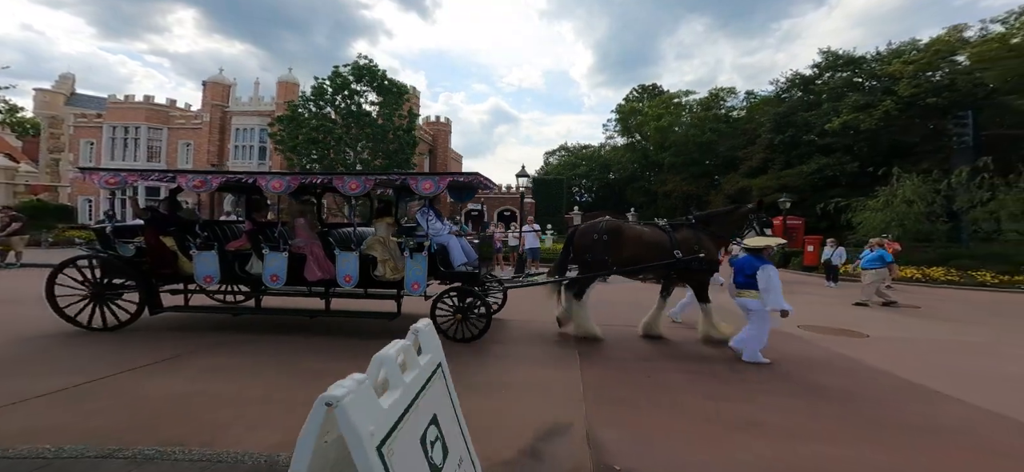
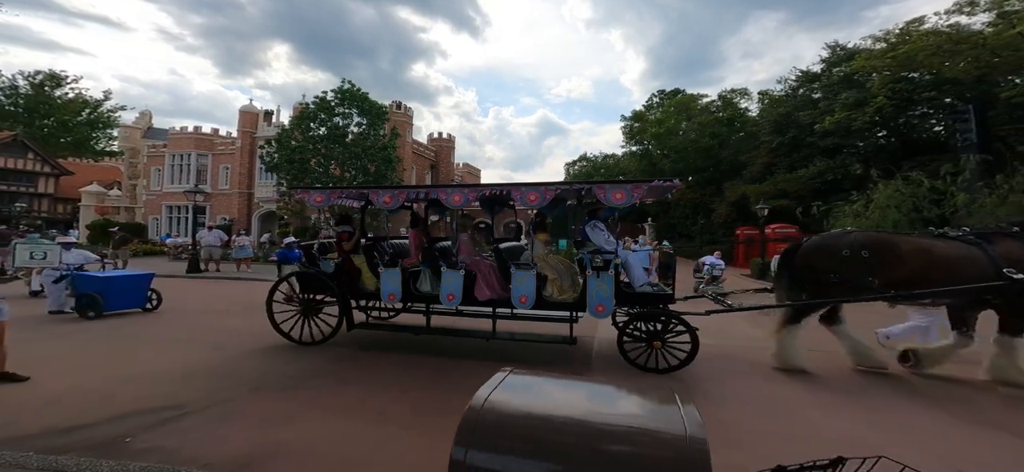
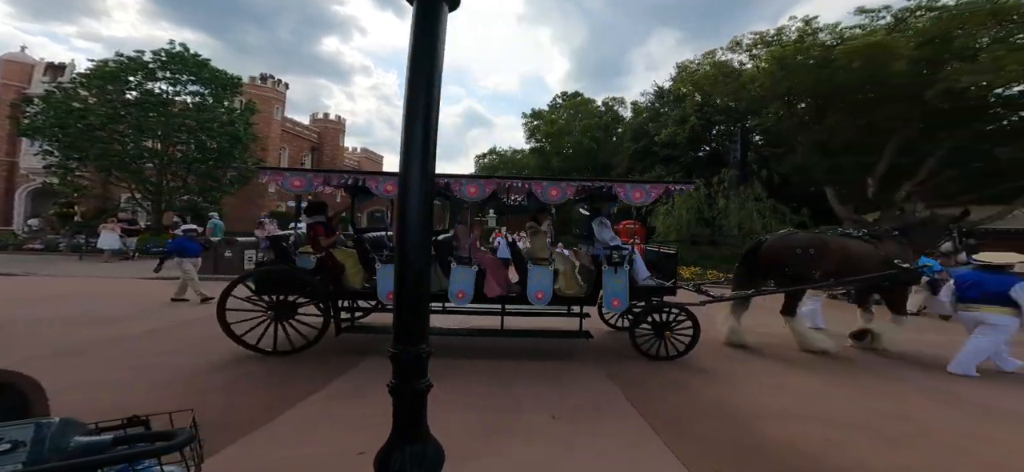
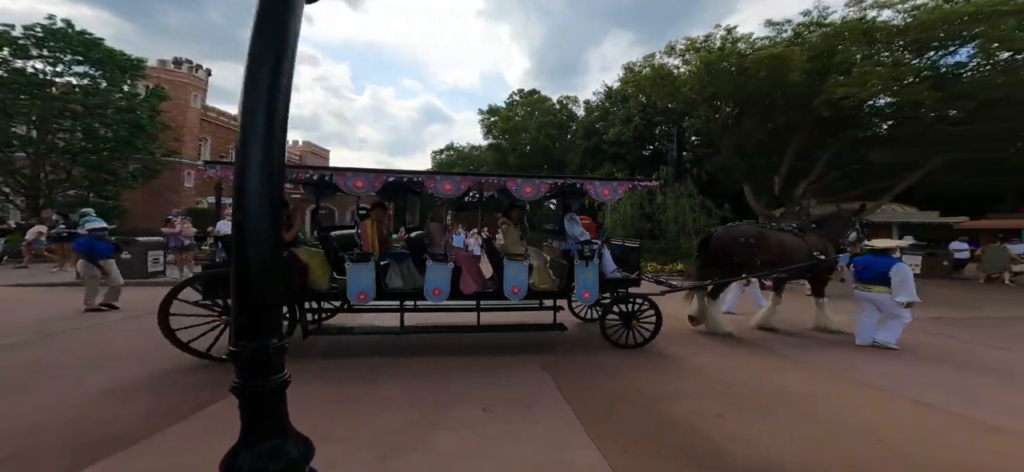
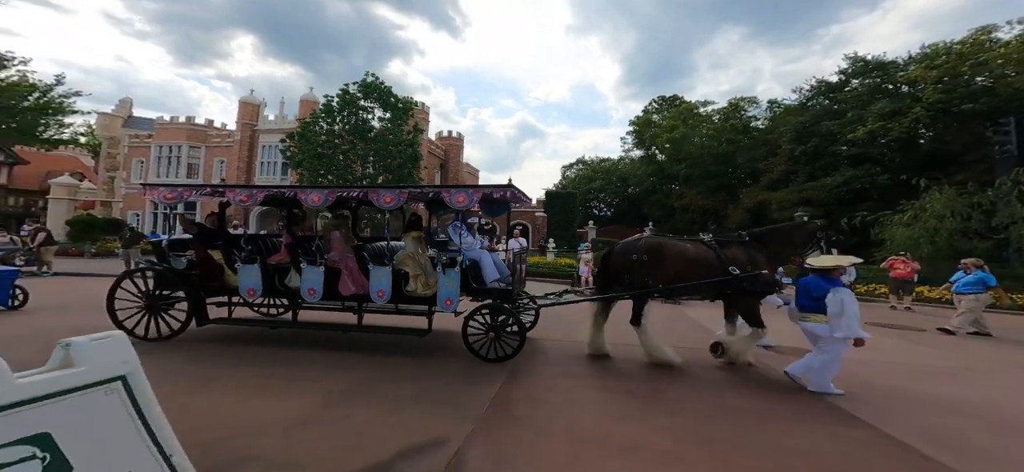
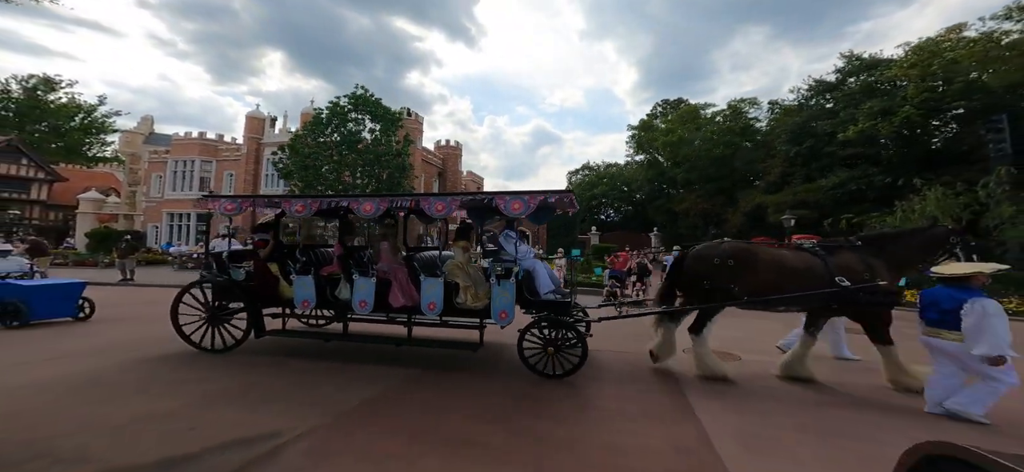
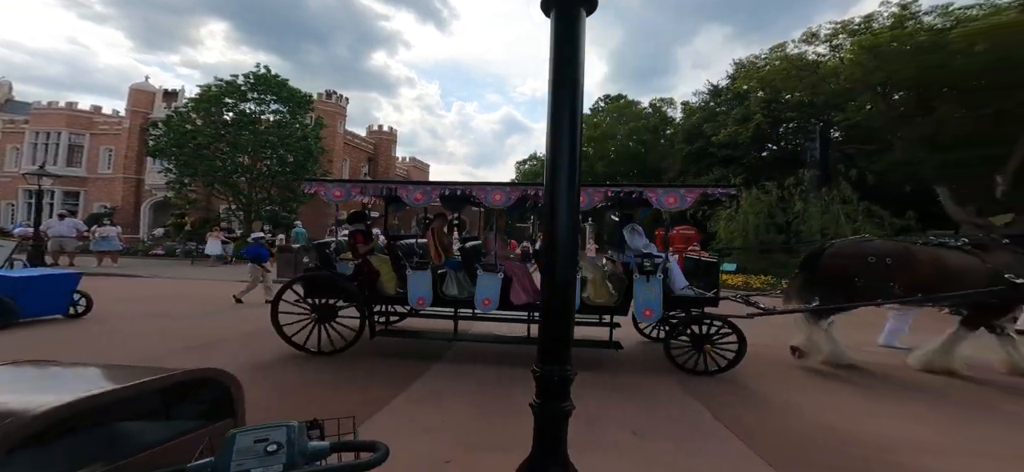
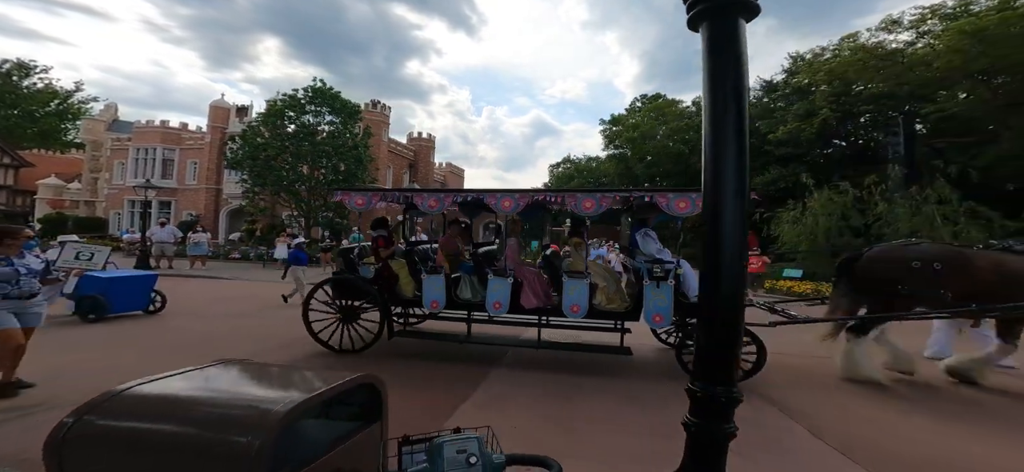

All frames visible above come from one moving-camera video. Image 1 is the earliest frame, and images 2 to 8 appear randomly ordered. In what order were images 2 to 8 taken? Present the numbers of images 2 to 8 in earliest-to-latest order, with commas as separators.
5, 6, 2, 8, 7, 3, 4
